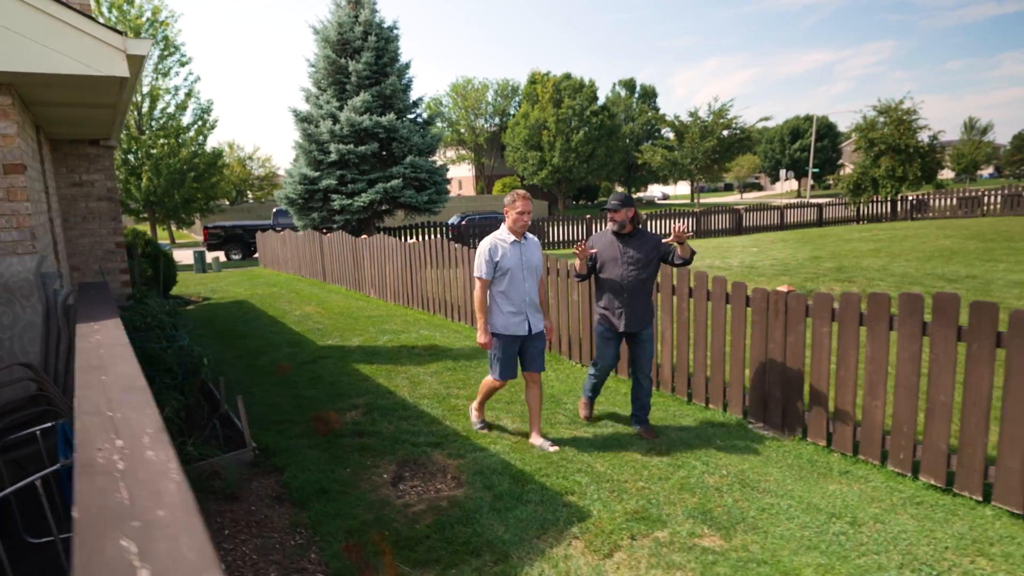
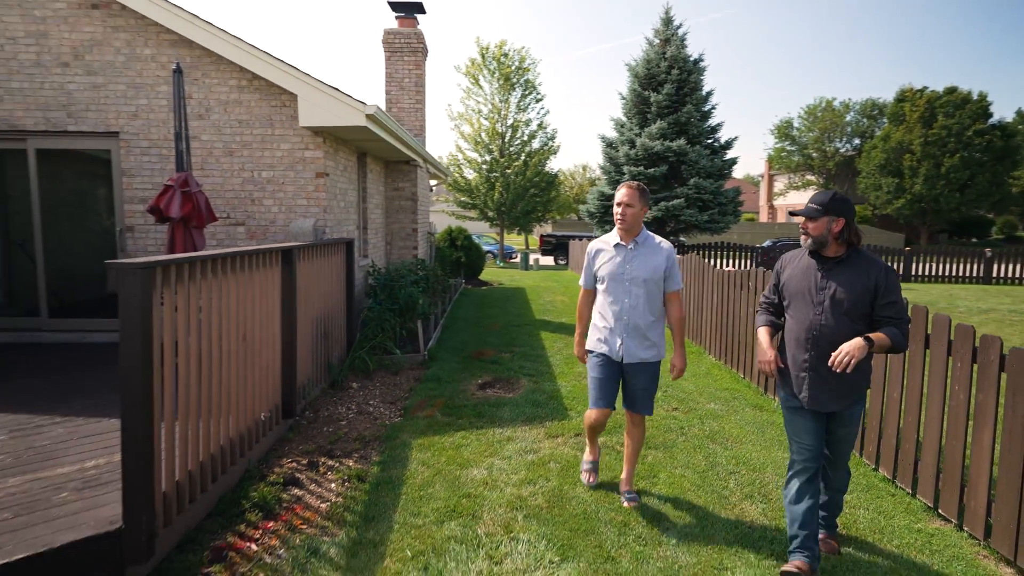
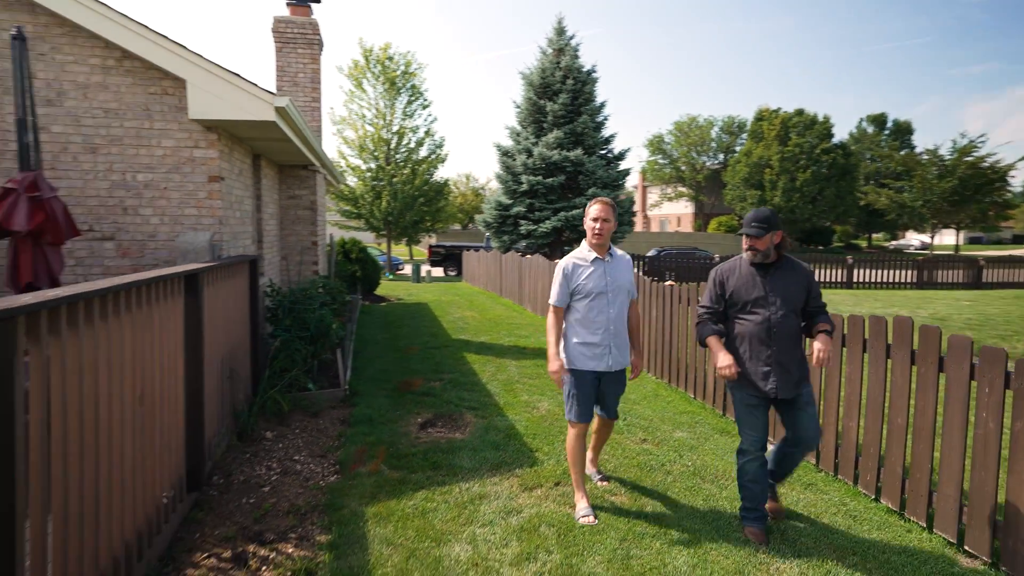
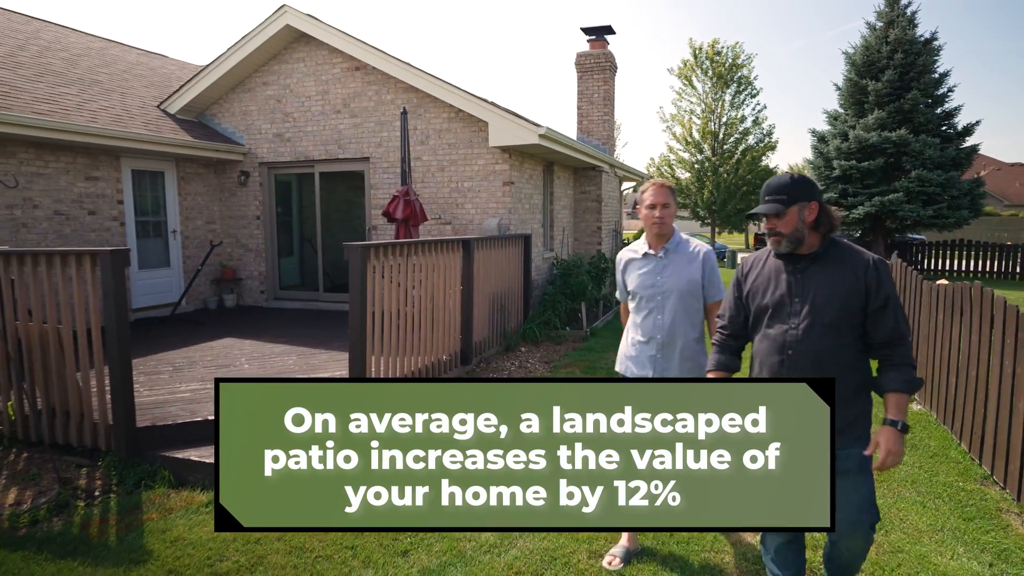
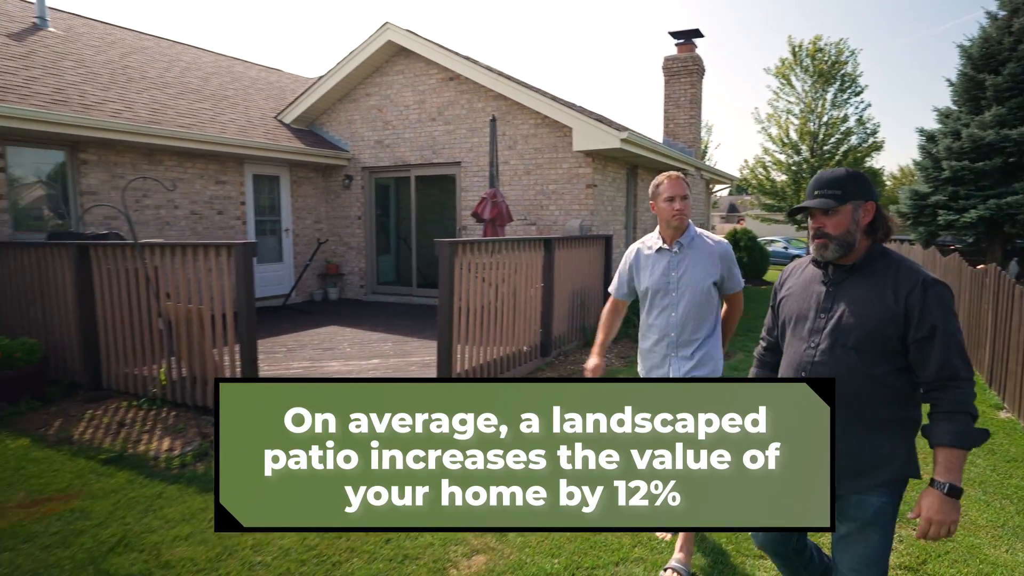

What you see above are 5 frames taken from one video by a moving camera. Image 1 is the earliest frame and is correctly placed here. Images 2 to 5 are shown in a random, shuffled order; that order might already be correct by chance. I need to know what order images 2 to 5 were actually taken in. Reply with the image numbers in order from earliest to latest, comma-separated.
3, 2, 4, 5
